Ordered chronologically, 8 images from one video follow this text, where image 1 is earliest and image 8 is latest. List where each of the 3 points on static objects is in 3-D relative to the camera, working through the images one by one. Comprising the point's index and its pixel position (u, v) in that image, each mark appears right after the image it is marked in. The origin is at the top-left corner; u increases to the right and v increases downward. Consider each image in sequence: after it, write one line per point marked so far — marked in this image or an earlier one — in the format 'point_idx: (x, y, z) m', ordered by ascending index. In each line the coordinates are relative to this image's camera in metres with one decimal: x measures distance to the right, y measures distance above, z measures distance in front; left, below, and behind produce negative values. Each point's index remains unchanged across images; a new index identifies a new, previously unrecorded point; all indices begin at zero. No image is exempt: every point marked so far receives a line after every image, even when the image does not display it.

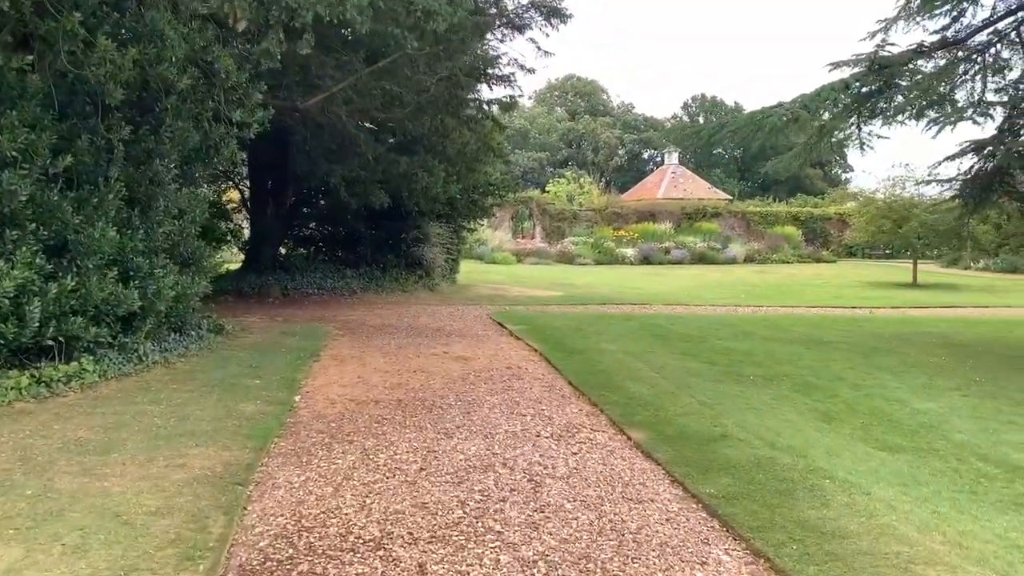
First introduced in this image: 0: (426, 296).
0: (-1.5, -0.2, +15.2) m
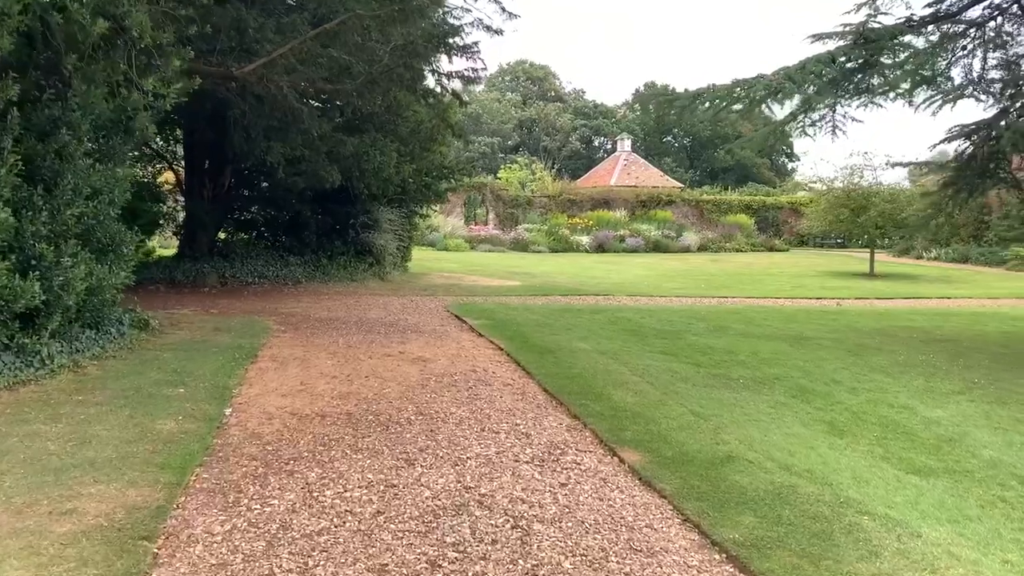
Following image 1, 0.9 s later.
0: (-2.2, 0.0, +14.3) m
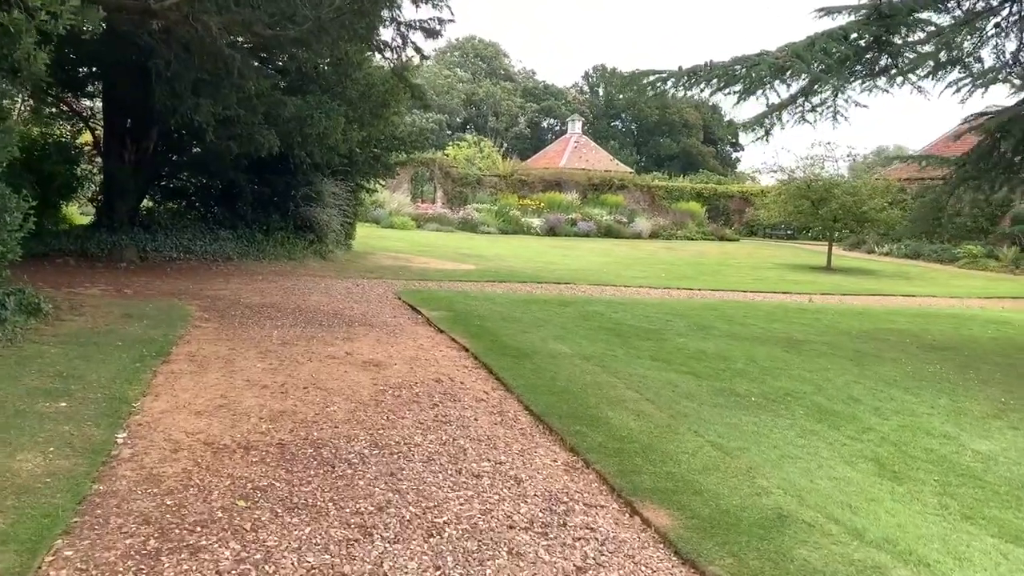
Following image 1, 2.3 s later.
0: (-2.9, +0.3, +13.0) m
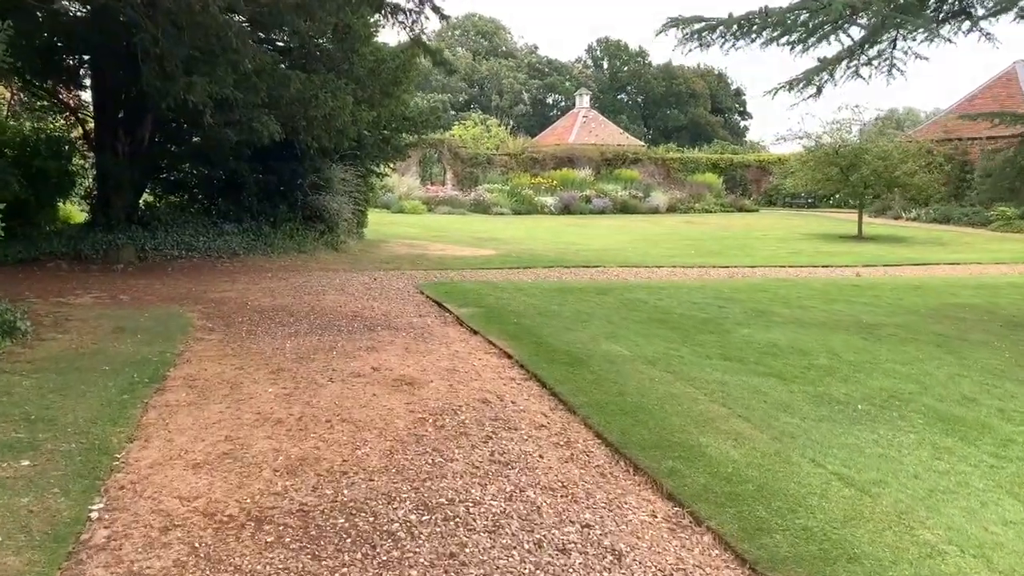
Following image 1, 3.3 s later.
0: (-2.5, +0.4, +12.1) m
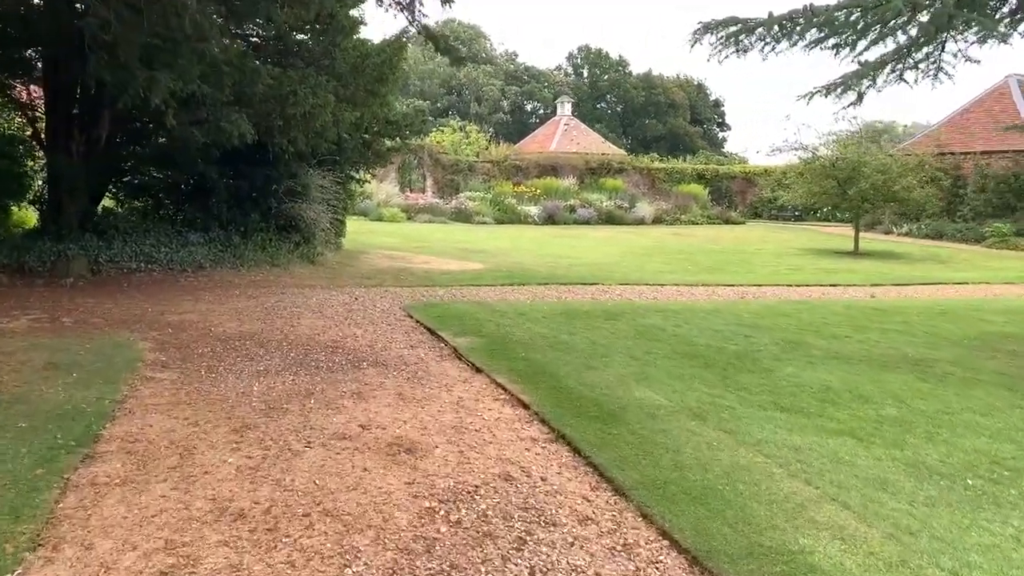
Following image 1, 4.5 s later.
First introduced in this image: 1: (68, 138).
0: (-2.6, +0.2, +11.1) m
1: (-5.3, +1.8, +10.4) m
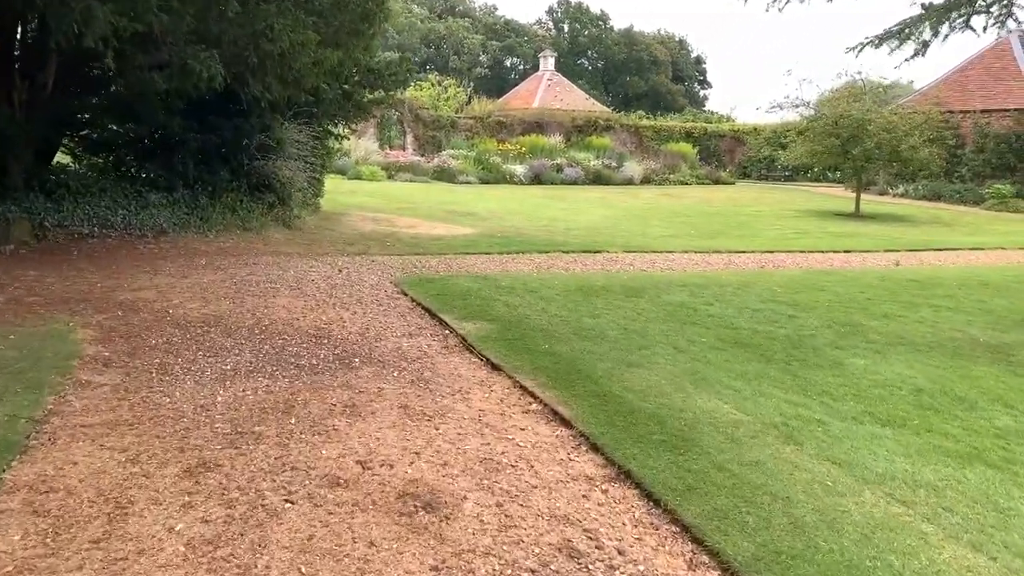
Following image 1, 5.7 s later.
0: (-2.6, +0.6, +10.0) m
1: (-5.3, +2.2, +9.2) m
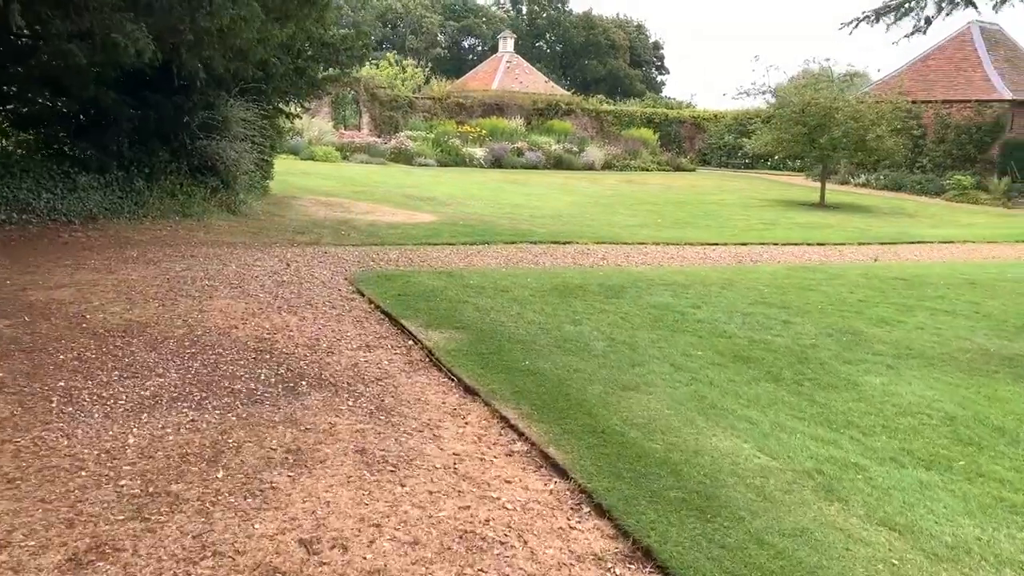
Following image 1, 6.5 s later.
0: (-3.0, +0.6, +9.1) m
1: (-5.6, +2.2, +8.2) m
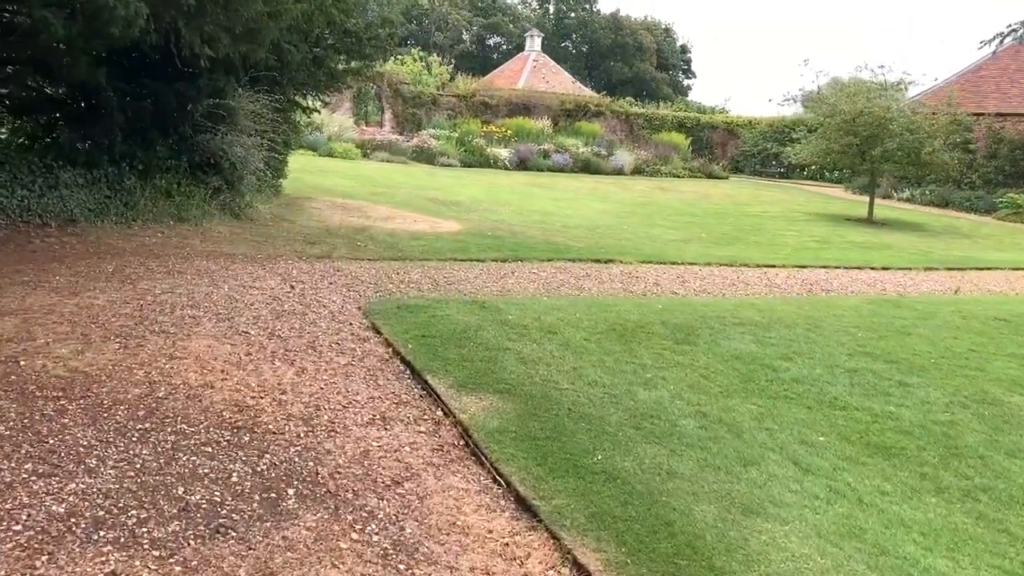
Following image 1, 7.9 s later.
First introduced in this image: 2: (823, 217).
0: (-2.6, +0.5, +8.0) m
1: (-5.2, +2.2, +7.1) m
2: (+7.0, +1.6, +19.4) m
